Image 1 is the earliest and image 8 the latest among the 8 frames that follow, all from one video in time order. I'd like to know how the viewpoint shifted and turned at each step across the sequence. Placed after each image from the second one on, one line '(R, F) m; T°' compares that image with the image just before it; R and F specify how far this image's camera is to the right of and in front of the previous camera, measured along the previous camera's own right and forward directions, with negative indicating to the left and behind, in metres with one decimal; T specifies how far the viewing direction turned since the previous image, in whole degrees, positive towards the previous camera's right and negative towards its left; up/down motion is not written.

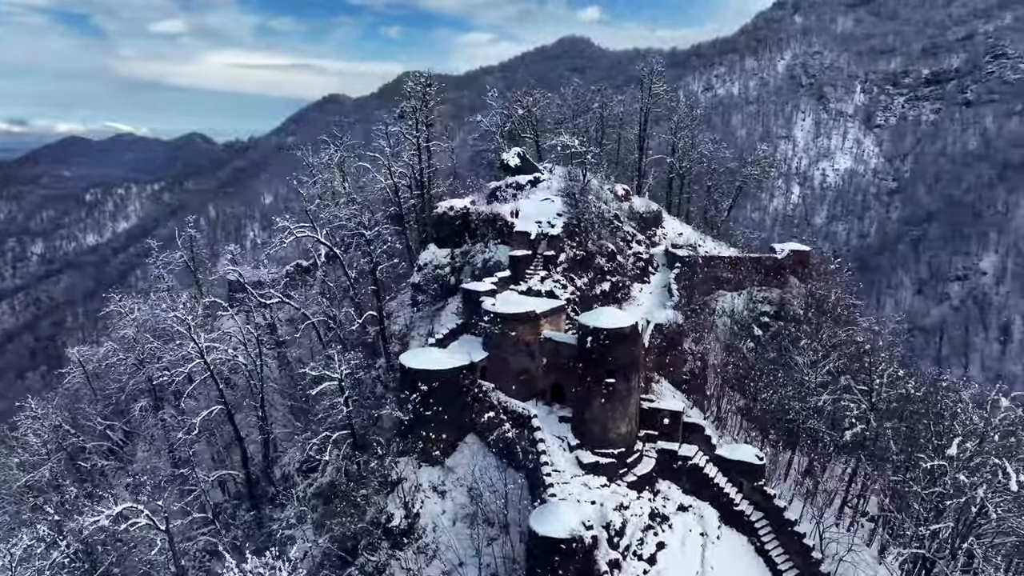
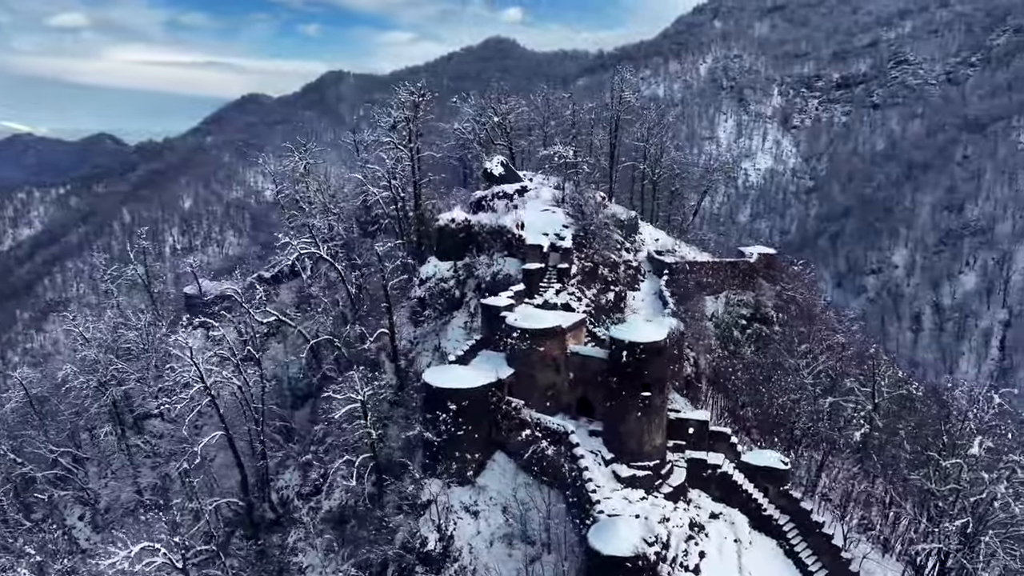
(-2.8, +0.3) m; +6°
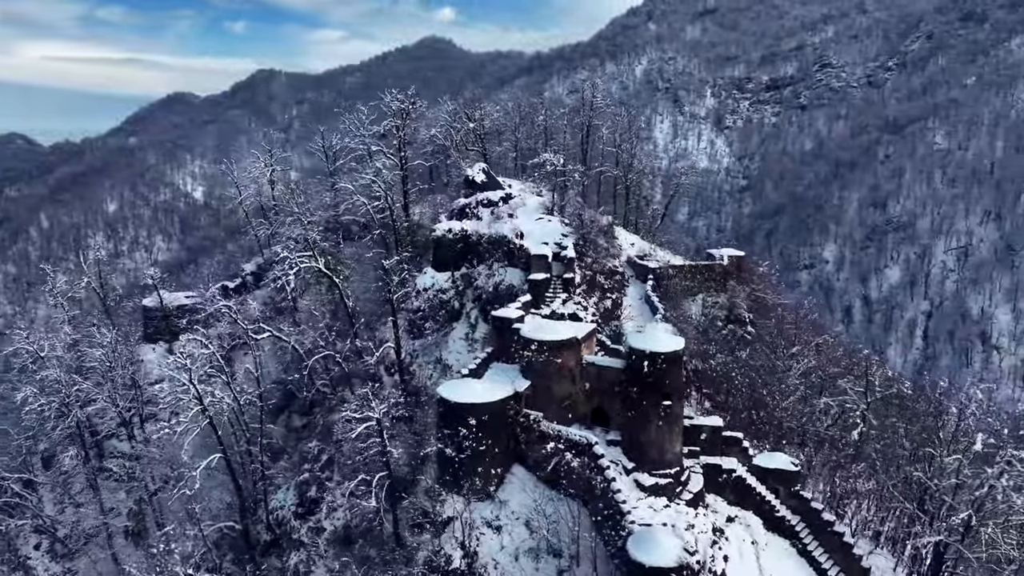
(-2.2, +0.2) m; +5°
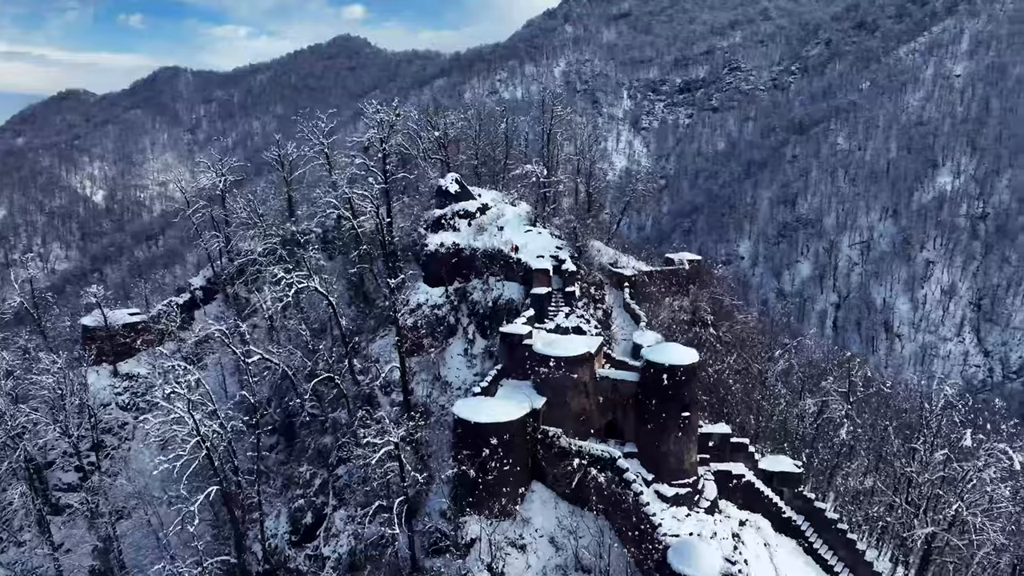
(-2.7, +0.2) m; +6°
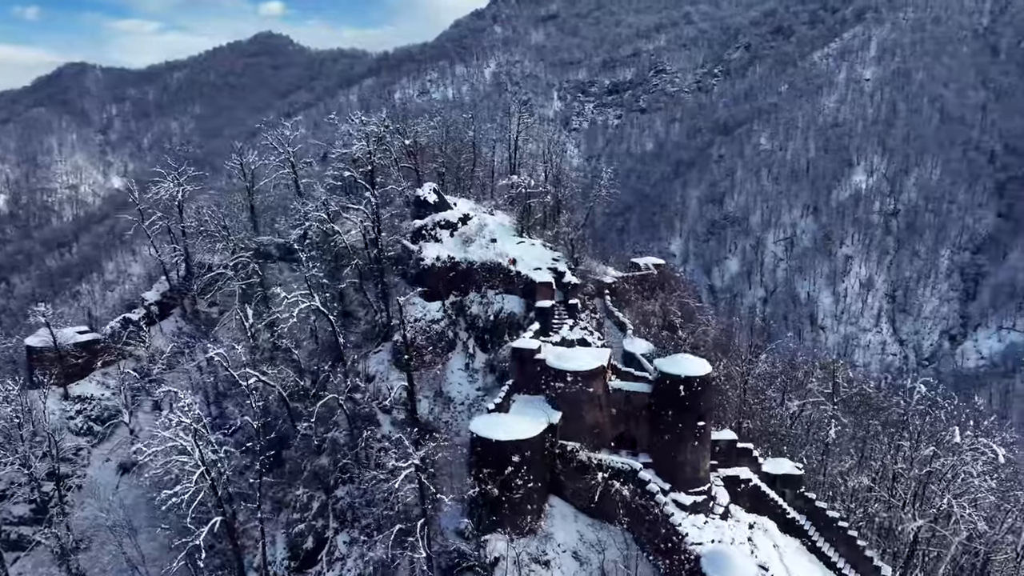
(-2.4, +0.2) m; +6°
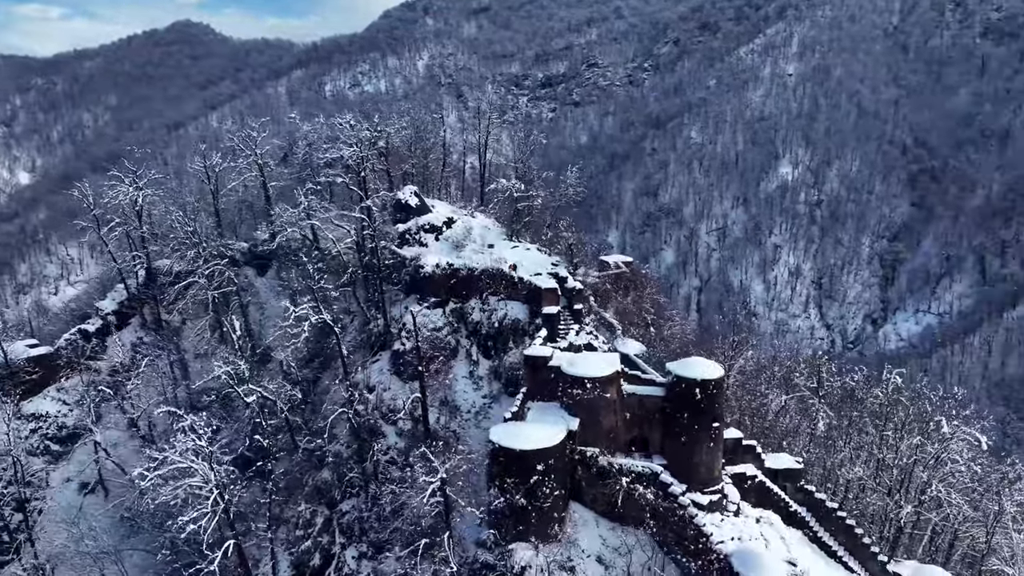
(-2.4, +0.1) m; +5°
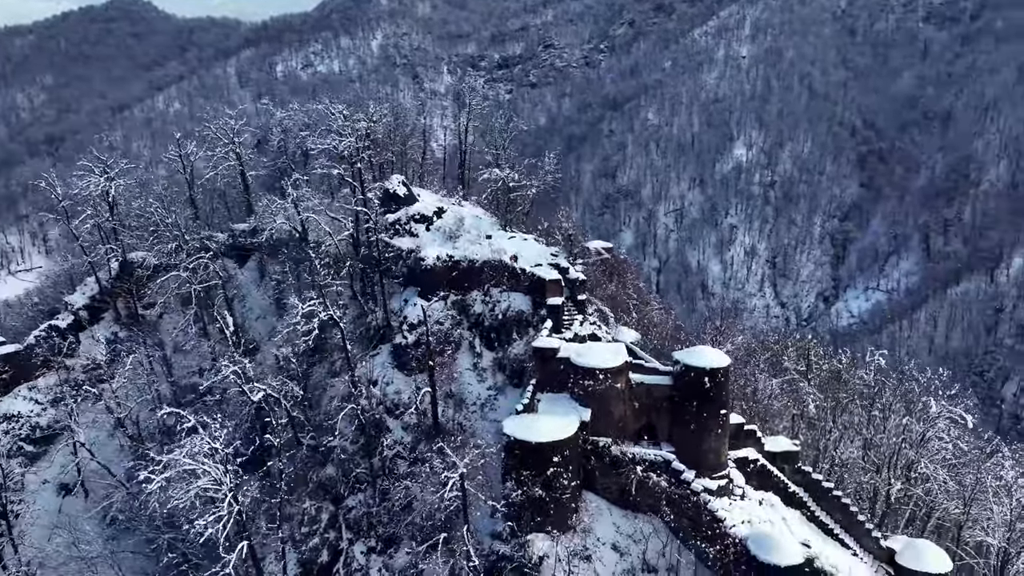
(-1.6, 0.0) m; +3°
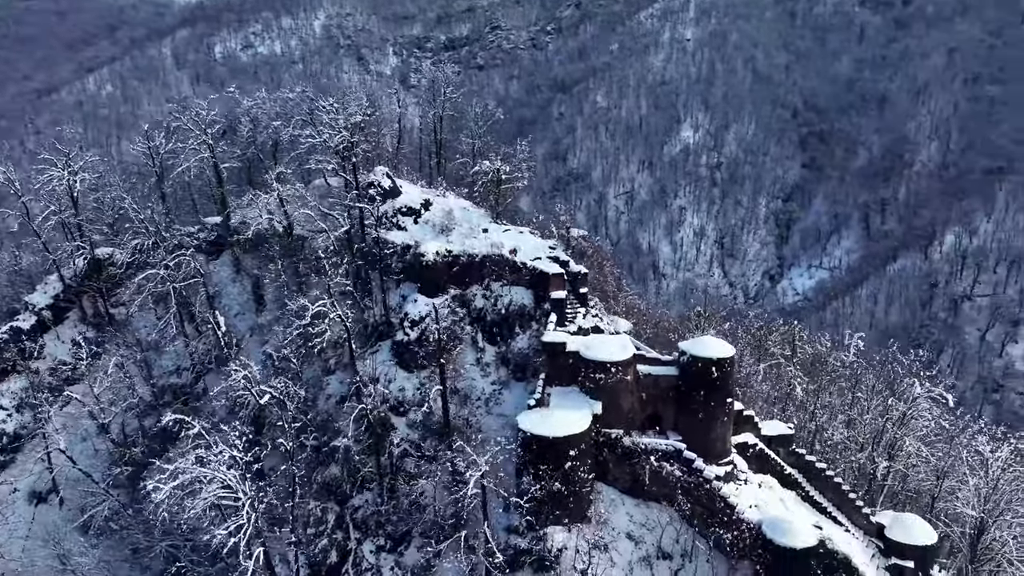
(-1.8, 0.0) m; +4°
